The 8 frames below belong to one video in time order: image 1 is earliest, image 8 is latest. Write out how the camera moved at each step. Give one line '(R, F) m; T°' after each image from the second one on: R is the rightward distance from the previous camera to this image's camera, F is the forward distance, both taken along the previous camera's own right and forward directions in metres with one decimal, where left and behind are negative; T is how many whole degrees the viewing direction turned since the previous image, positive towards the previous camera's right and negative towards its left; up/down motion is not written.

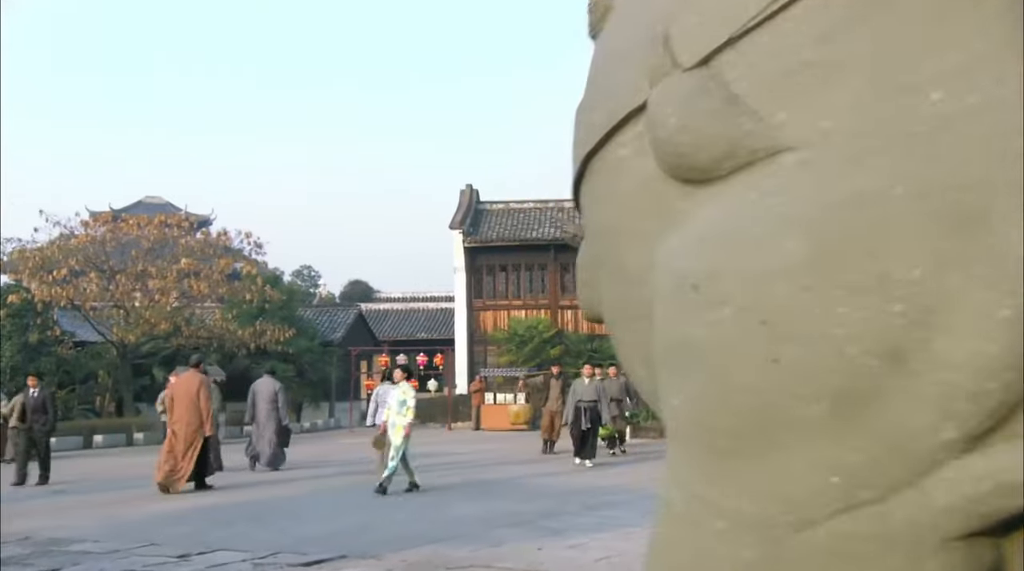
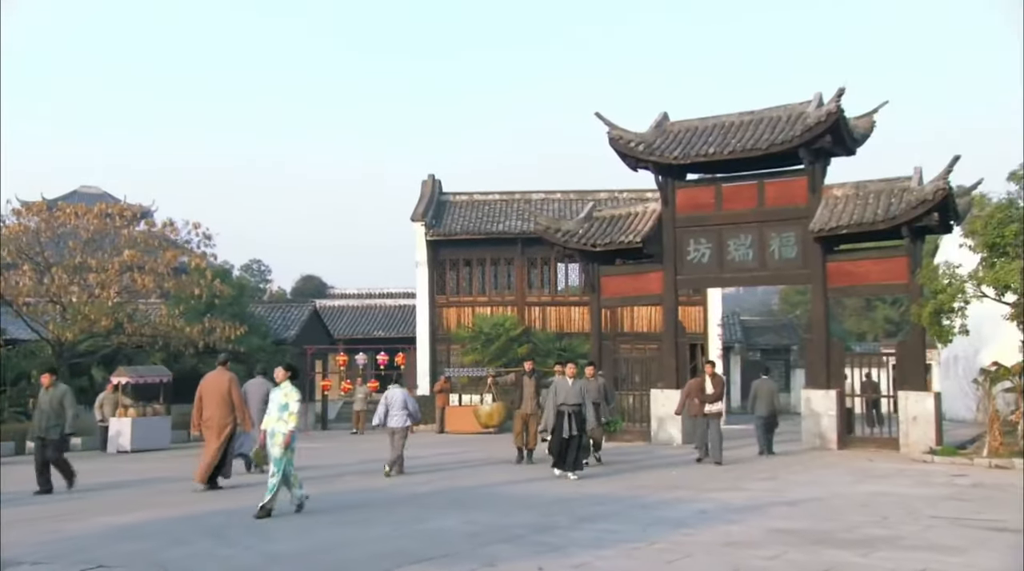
(-0.4, +1.1) m; +3°
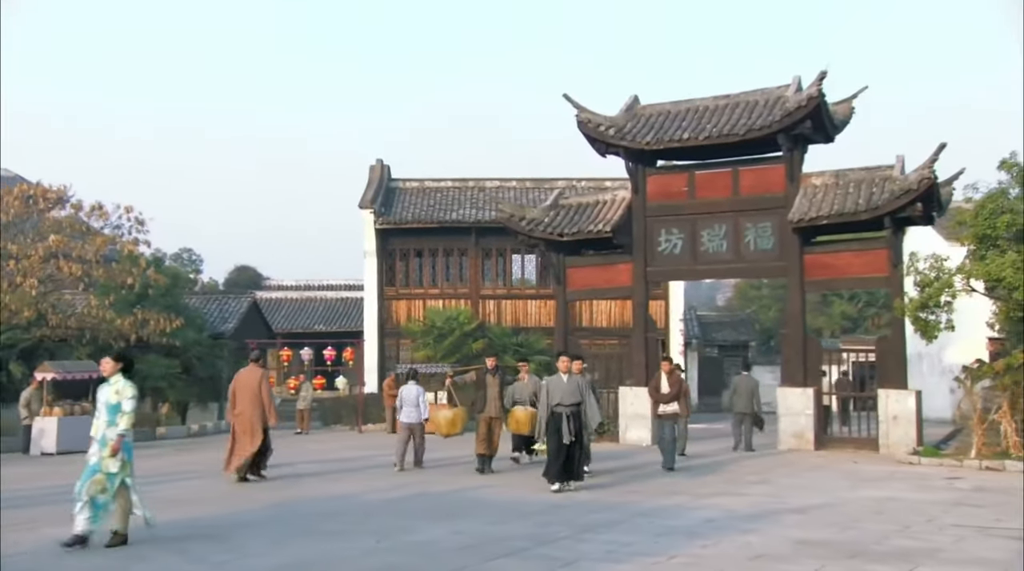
(-0.6, +1.1) m; +4°
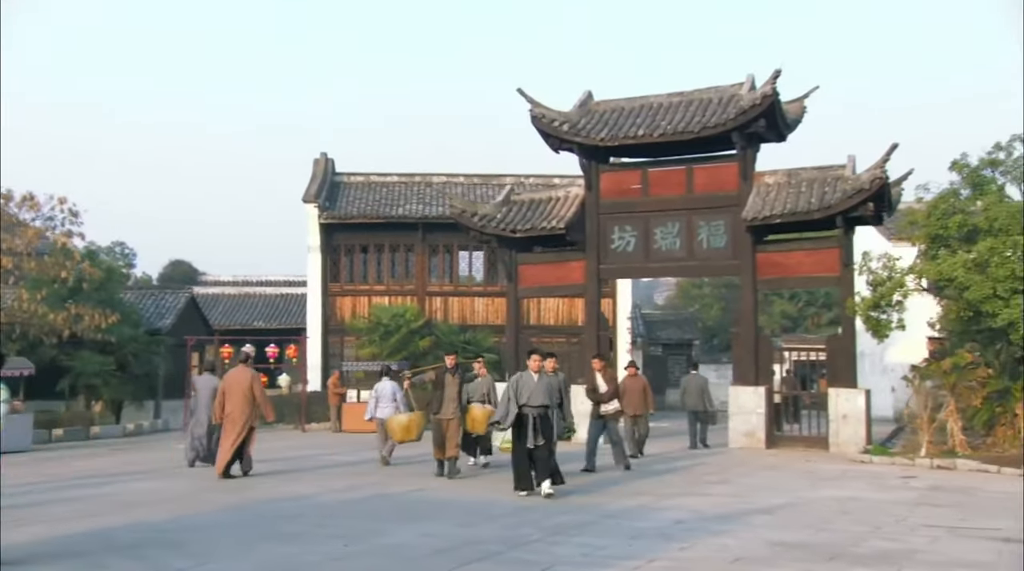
(-0.3, +0.3) m; +4°
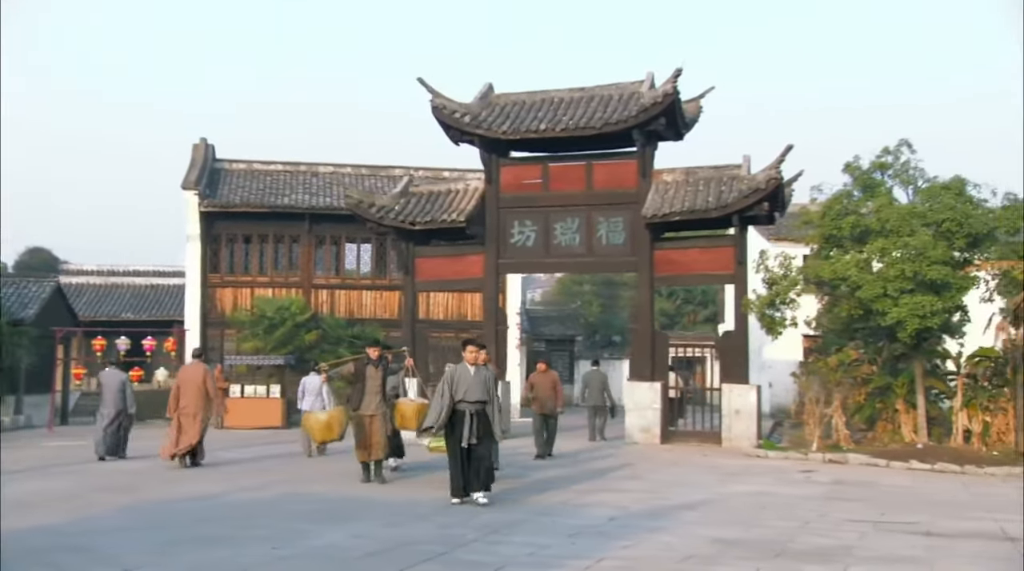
(-0.7, +0.3) m; +8°
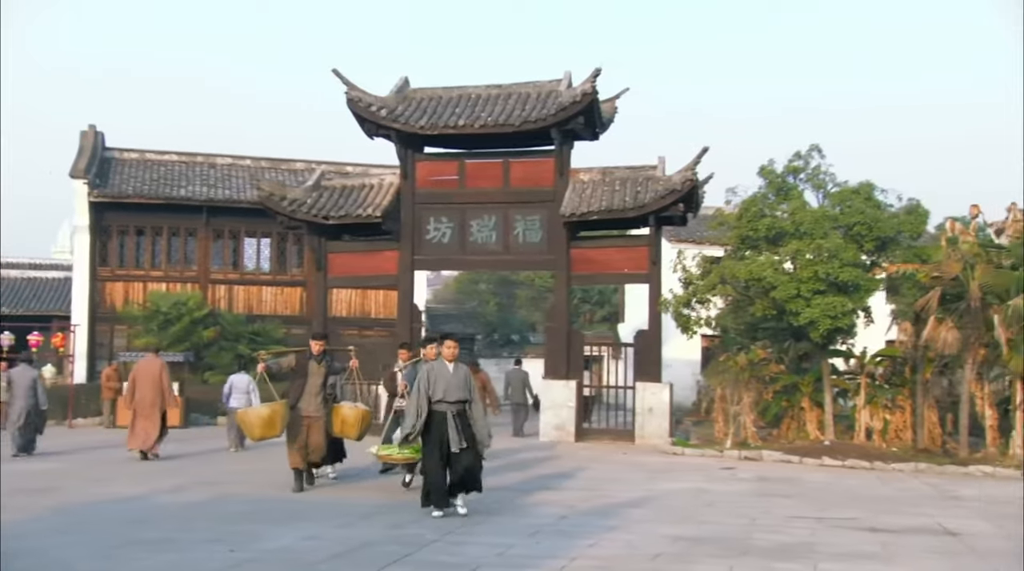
(-0.7, +0.2) m; +7°
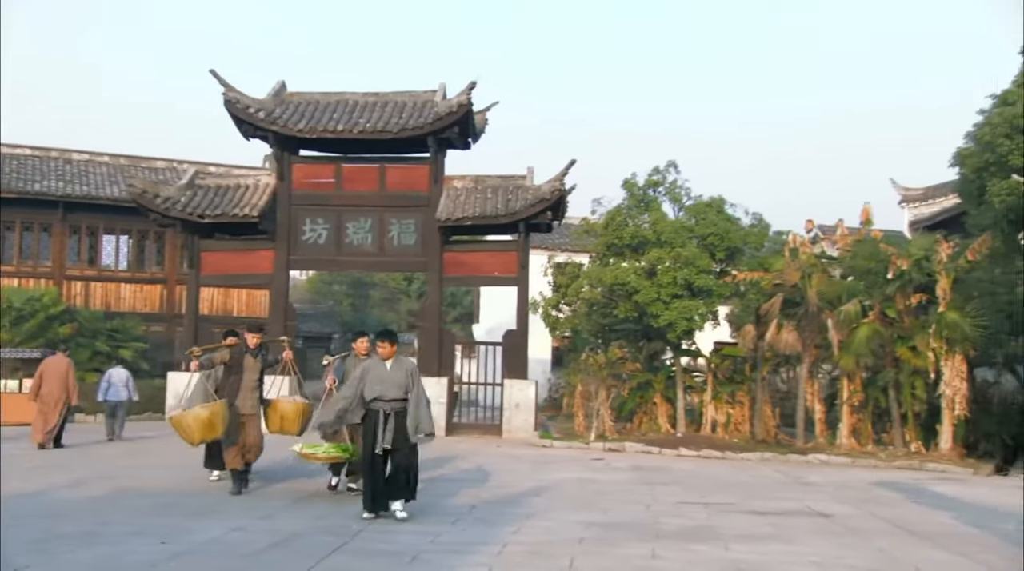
(-1.0, -0.7) m; +10°
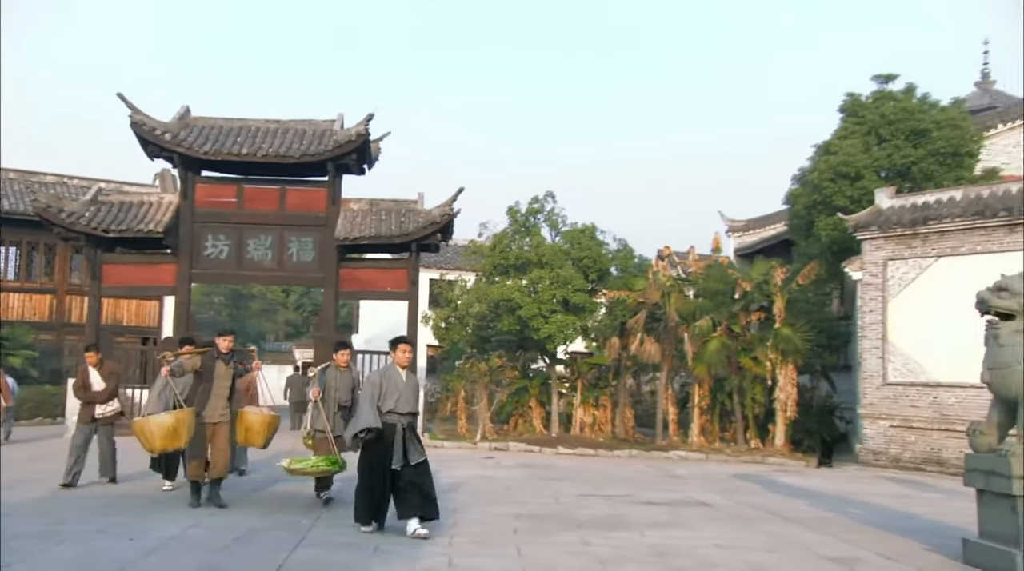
(-1.2, -1.6) m; +9°
